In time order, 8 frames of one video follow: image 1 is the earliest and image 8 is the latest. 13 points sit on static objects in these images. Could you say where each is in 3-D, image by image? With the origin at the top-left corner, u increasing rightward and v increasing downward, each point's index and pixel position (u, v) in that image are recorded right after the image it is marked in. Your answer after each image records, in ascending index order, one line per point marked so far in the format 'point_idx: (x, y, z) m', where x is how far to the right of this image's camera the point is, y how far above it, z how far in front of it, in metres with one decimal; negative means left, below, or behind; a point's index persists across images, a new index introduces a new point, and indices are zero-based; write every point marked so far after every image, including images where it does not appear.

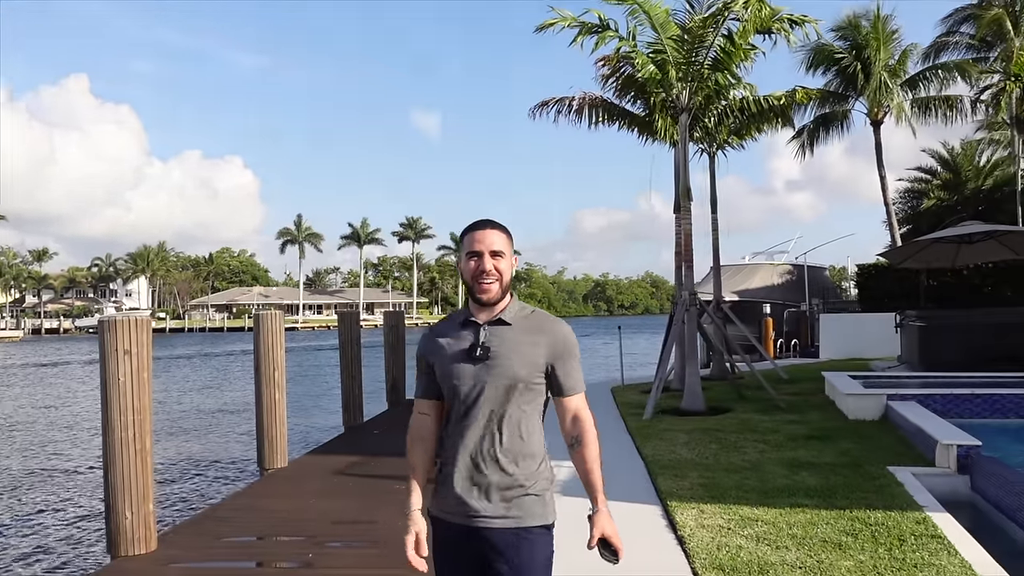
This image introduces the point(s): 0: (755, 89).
0: (+3.6, +3.0, +13.4) m
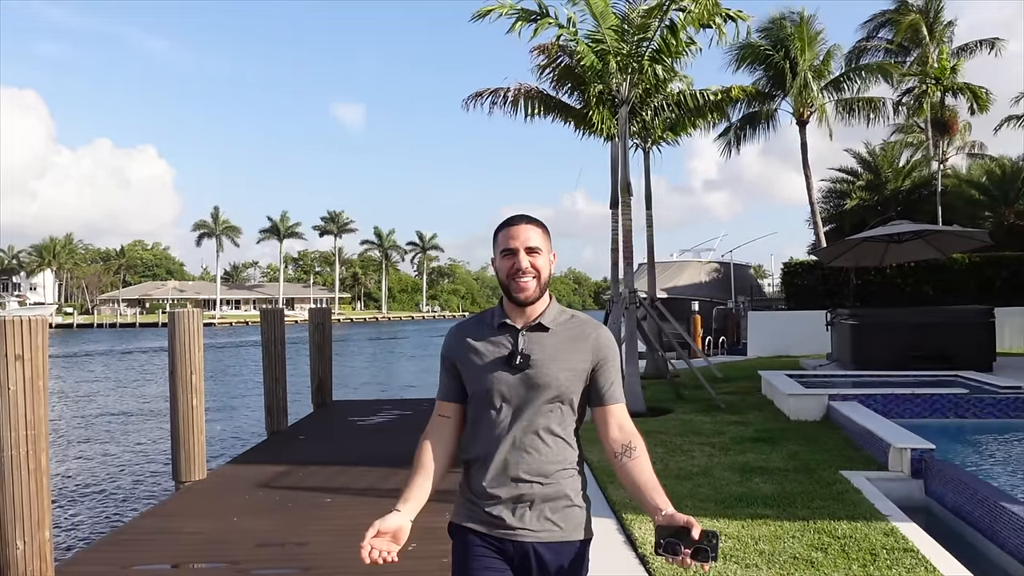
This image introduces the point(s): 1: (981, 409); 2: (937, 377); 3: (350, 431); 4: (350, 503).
0: (+2.7, +3.0, +13.2) m
1: (+4.8, -1.2, +9.1) m
2: (+5.6, -1.2, +11.8) m
3: (-1.7, -1.5, +9.3) m
4: (-1.1, -1.4, +6.0) m
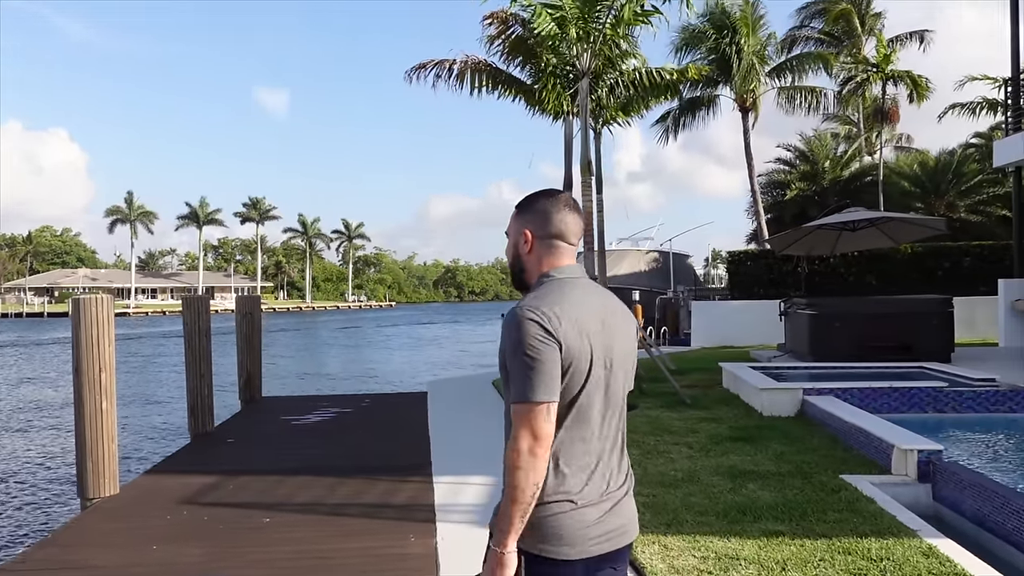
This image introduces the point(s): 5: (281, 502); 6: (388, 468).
0: (+1.9, +3.2, +12.6) m
1: (+4.3, -1.1, +8.7) m
2: (+4.9, -1.0, +11.4) m
3: (-2.1, -1.3, +8.3) m
4: (-1.3, -1.3, +5.1) m
5: (-1.4, -1.3, +5.6) m
6: (-0.9, -1.3, +6.5) m
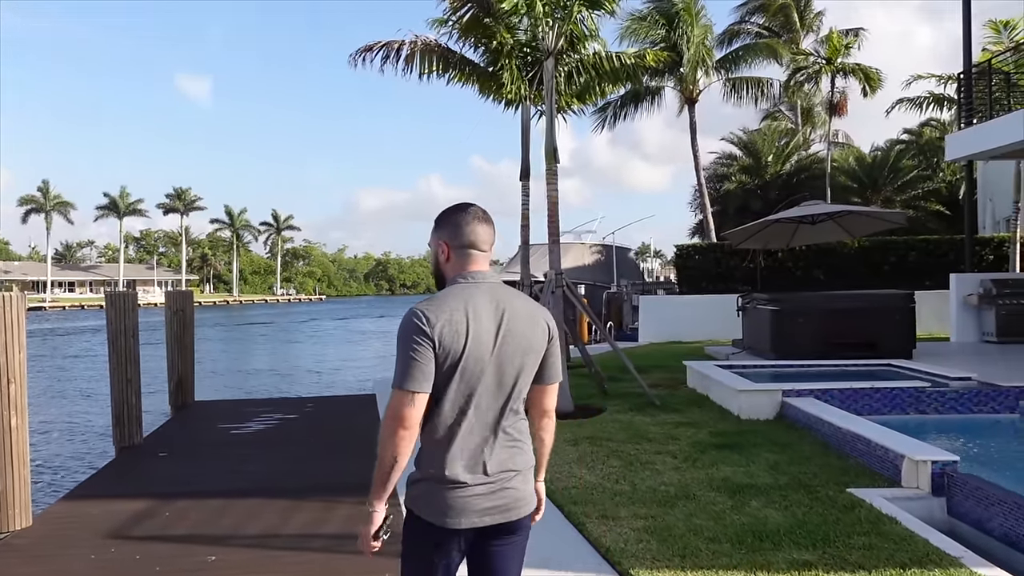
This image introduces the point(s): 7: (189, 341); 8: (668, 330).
0: (+1.3, +3.2, +12.0) m
1: (+4.0, -1.1, +8.3) m
2: (+4.4, -1.0, +11.1) m
3: (-2.4, -1.3, +7.5) m
4: (-1.3, -1.3, +4.4) m
5: (-1.5, -1.3, +4.8) m
6: (-1.1, -1.3, +5.8) m
7: (-3.6, -0.6, +9.9) m
8: (+3.3, -0.9, +18.7) m
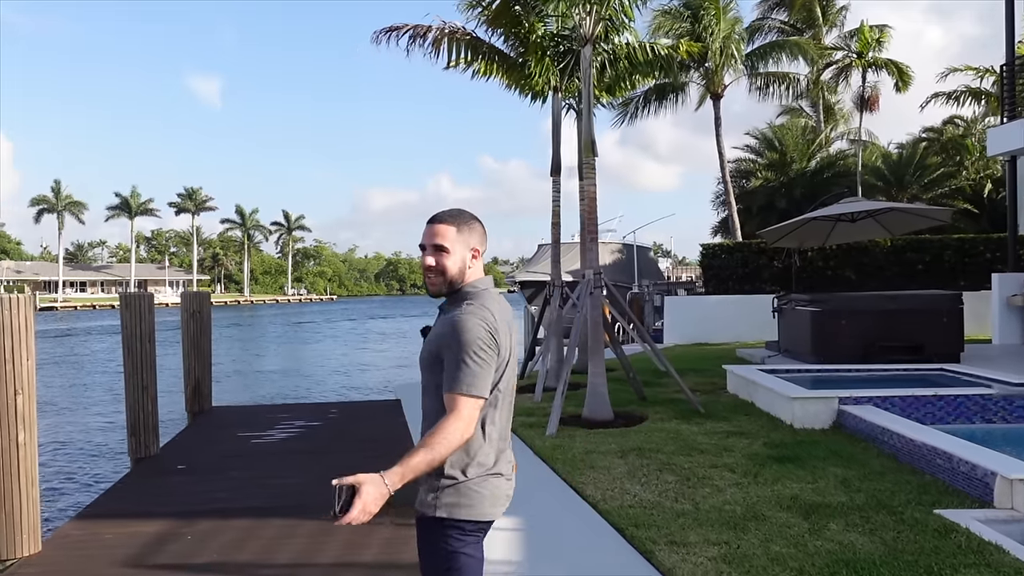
0: (+1.6, +3.2, +11.5) m
1: (+4.3, -1.1, +7.8) m
2: (+4.7, -1.0, +10.6) m
3: (-2.1, -1.3, +7.0) m
4: (-1.0, -1.3, +3.9) m
5: (-1.2, -1.3, +4.3) m
6: (-0.8, -1.3, +5.3) m
7: (-3.2, -0.6, +9.5) m
8: (+3.7, -0.9, +18.1) m
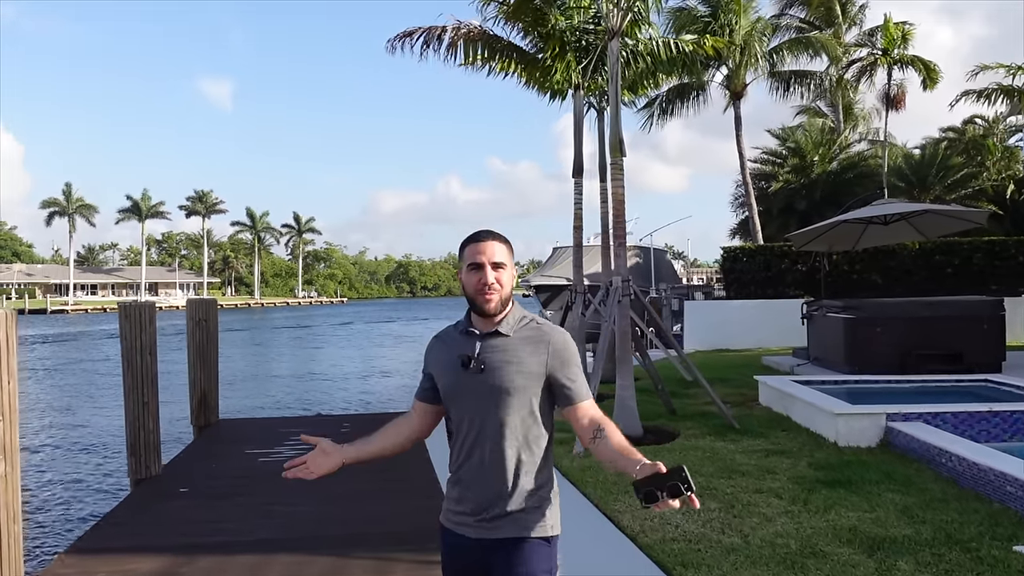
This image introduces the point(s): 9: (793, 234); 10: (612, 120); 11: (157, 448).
0: (+1.9, +3.2, +11.0) m
1: (+4.5, -1.1, +7.3) m
2: (+4.9, -1.0, +10.0) m
3: (-1.9, -1.4, +6.6) m
4: (-0.9, -1.4, +3.4) m
5: (-1.1, -1.4, +3.9) m
6: (-0.6, -1.4, +4.8) m
7: (-3.0, -0.7, +9.0) m
8: (+4.0, -1.0, +17.6) m
9: (+4.1, +0.8, +13.1) m
10: (+0.9, +1.6, +8.6) m
11: (-2.7, -1.2, +6.7) m
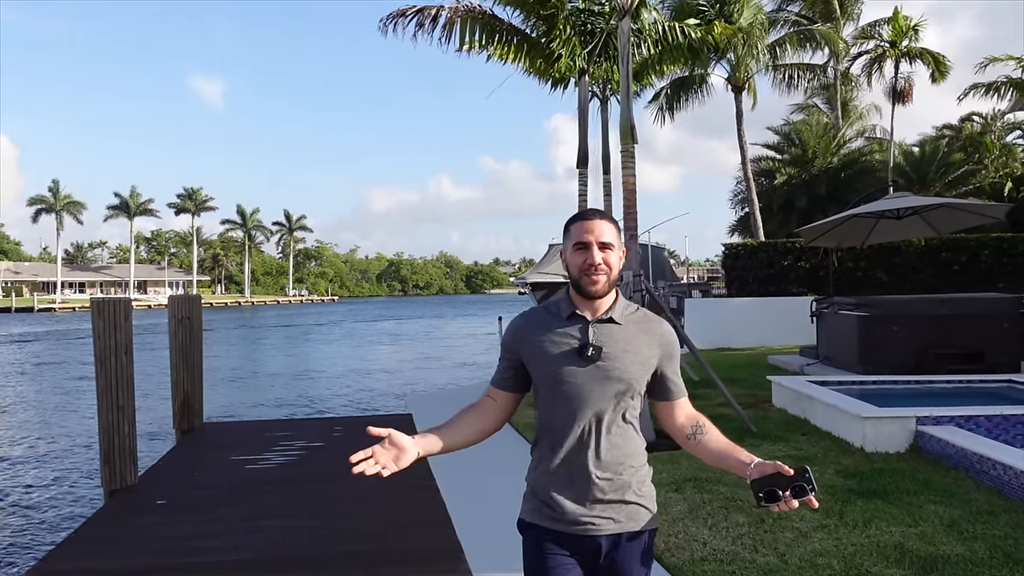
0: (+1.9, +3.2, +10.5) m
1: (+4.6, -1.1, +6.8) m
2: (+4.9, -1.0, +9.6) m
3: (-1.8, -1.3, +6.1) m
4: (-0.8, -1.4, +3.0) m
5: (-1.0, -1.3, +3.4) m
6: (-0.5, -1.3, +4.4) m
7: (-3.0, -0.6, +8.5) m
8: (+3.9, -0.9, +17.2) m
9: (+4.1, +0.8, +12.6) m
10: (+1.0, +1.7, +8.1) m
11: (-2.6, -1.1, +6.2) m
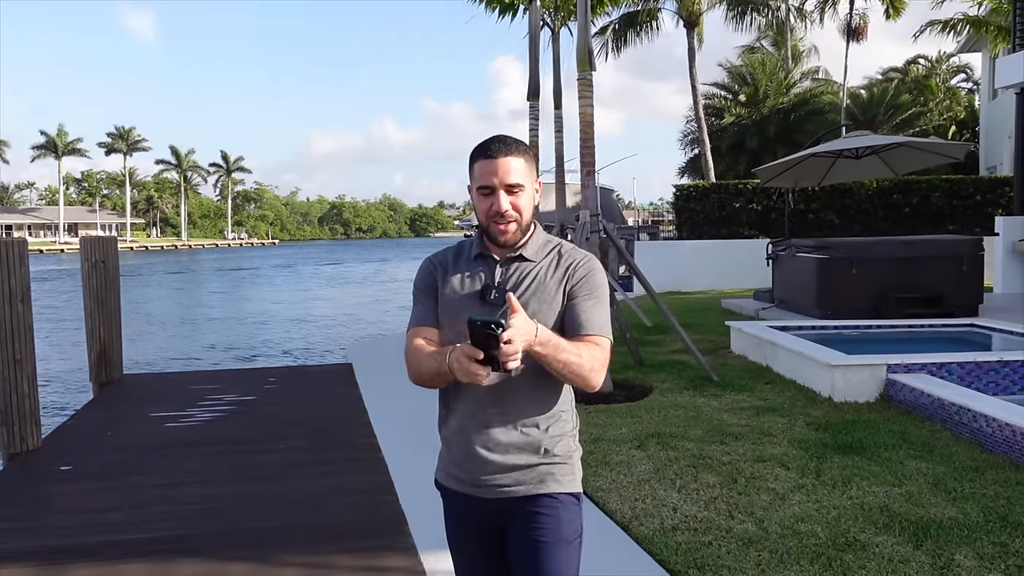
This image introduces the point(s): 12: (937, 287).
0: (+1.3, +3.9, +9.8) m
1: (+4.2, -0.7, +6.6) m
2: (+4.4, -0.4, +9.4) m
3: (-2.2, -1.0, +5.4) m
4: (-0.9, -1.2, +2.4) m
5: (-1.1, -1.1, +2.8) m
6: (-0.8, -1.1, +3.8) m
7: (-3.5, -0.1, +7.8) m
8: (+2.9, +0.2, +16.9) m
9: (+3.3, +1.6, +12.2) m
10: (+0.5, +2.2, +7.5) m
11: (-2.9, -0.8, +5.5) m
12: (+4.7, 0.0, +10.0) m
